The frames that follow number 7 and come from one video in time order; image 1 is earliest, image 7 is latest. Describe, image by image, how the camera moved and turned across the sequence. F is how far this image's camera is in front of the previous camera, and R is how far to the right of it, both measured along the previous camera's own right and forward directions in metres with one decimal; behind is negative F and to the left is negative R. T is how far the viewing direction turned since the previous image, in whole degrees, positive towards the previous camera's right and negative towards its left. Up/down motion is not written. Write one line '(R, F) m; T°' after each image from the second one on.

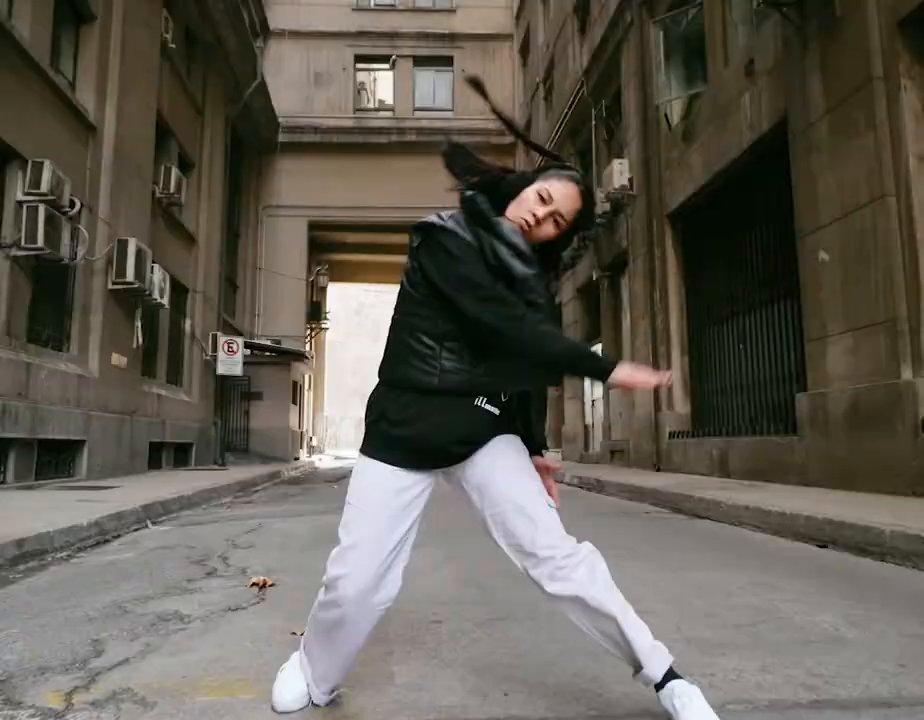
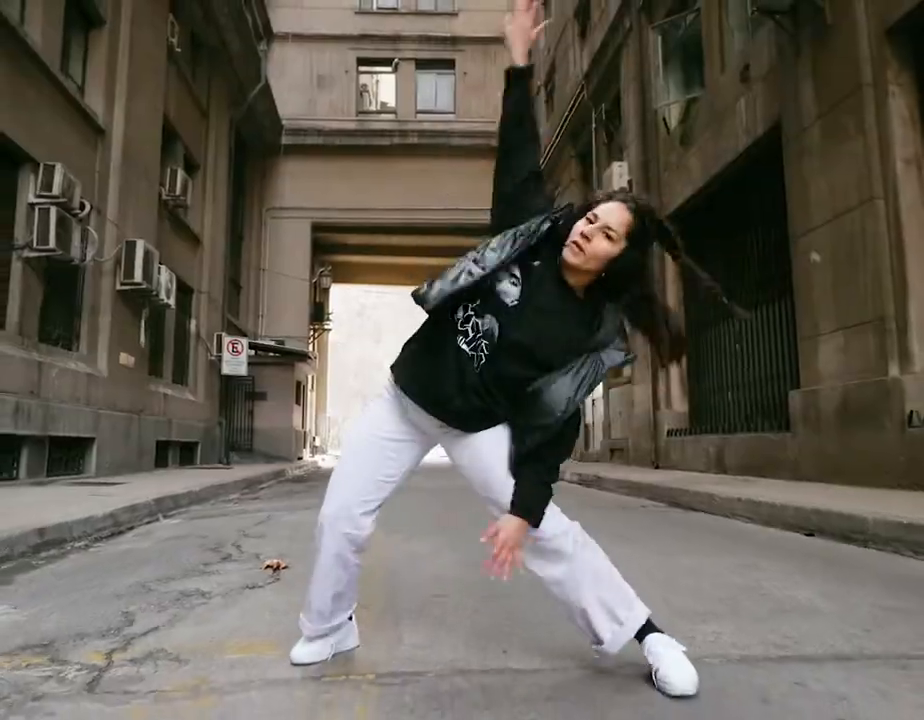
(0.0, -0.2) m; 0°
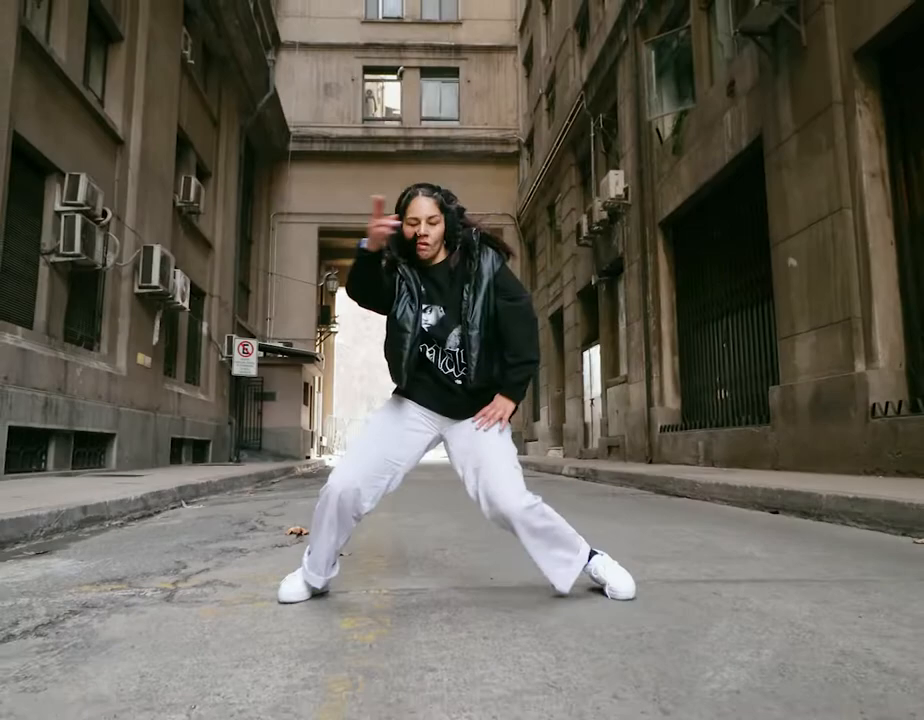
(0.0, -0.6) m; 0°
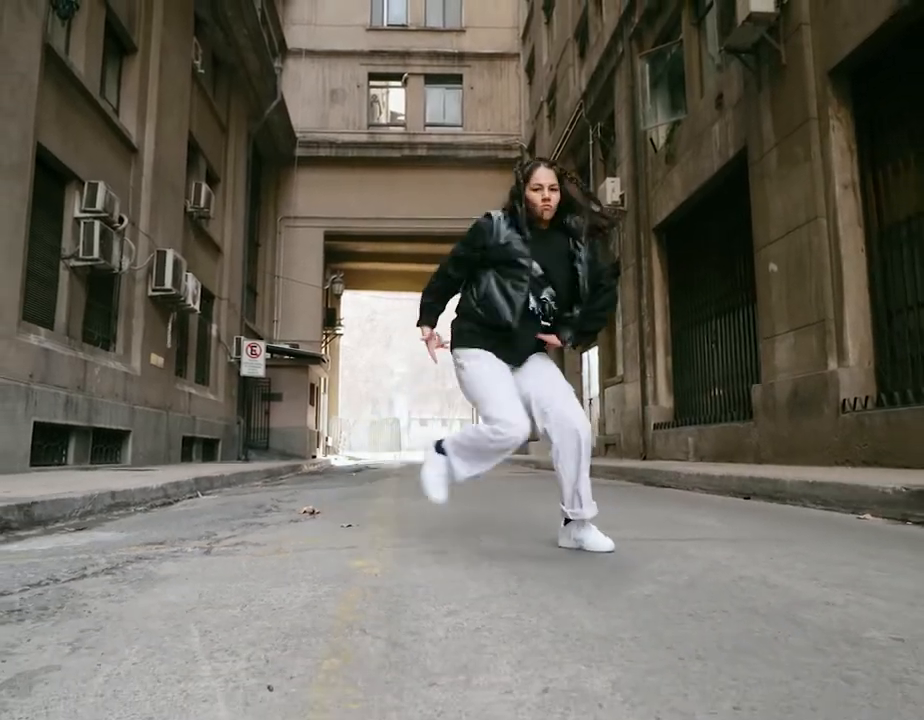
(+0.1, -0.5) m; 0°
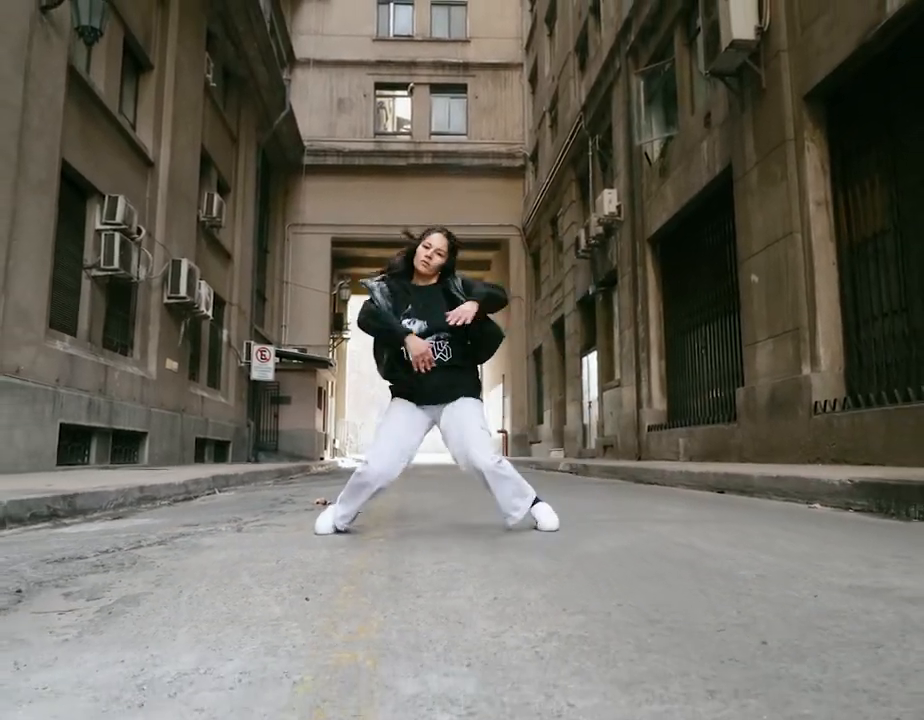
(+0.1, -0.6) m; 0°
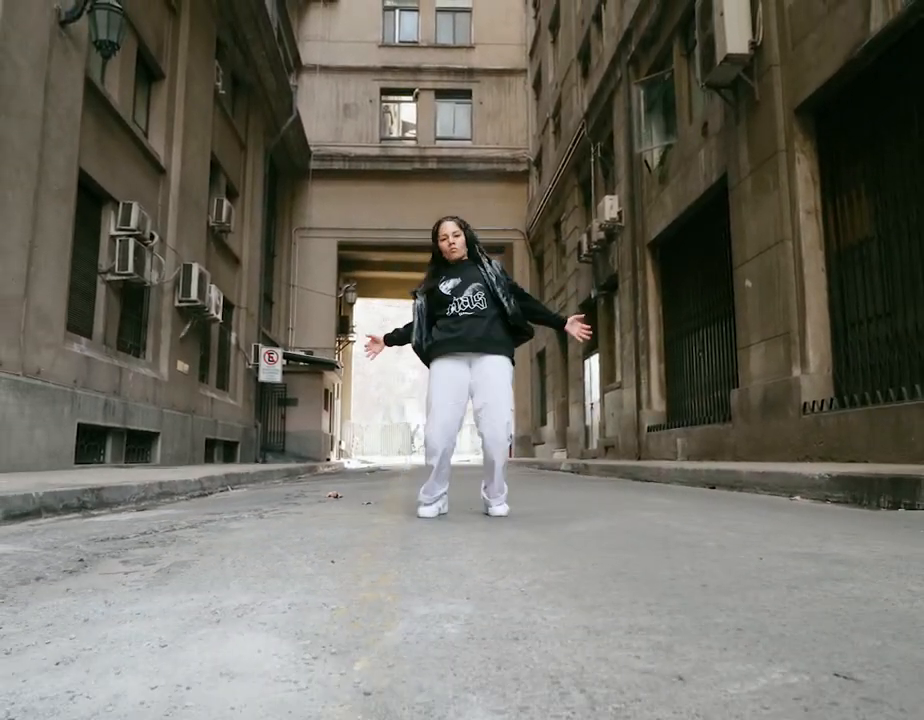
(0.0, -0.3) m; 0°
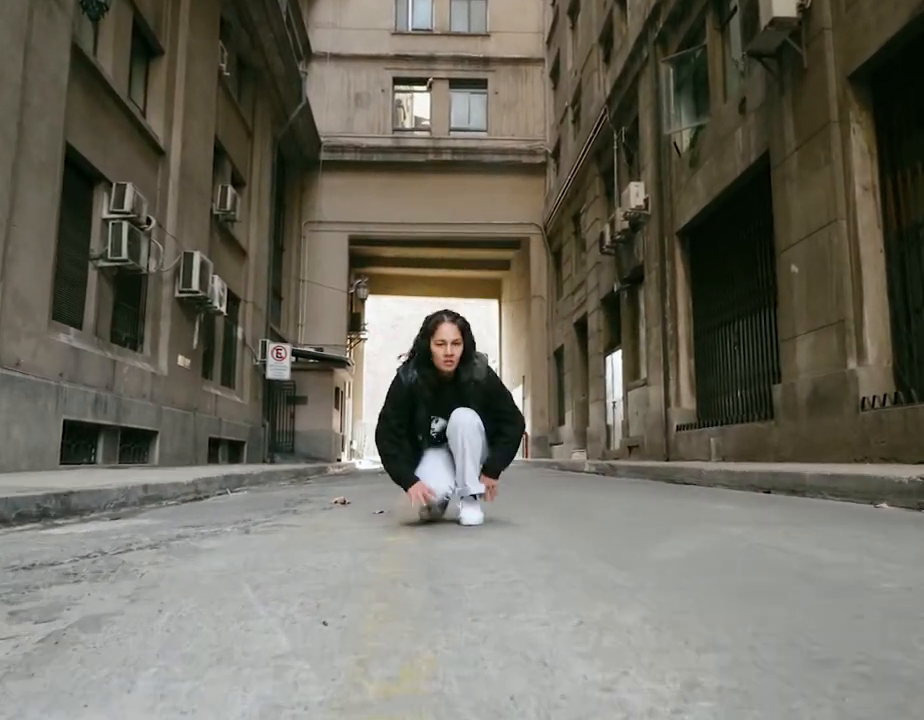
(-0.1, +0.8) m; -1°
